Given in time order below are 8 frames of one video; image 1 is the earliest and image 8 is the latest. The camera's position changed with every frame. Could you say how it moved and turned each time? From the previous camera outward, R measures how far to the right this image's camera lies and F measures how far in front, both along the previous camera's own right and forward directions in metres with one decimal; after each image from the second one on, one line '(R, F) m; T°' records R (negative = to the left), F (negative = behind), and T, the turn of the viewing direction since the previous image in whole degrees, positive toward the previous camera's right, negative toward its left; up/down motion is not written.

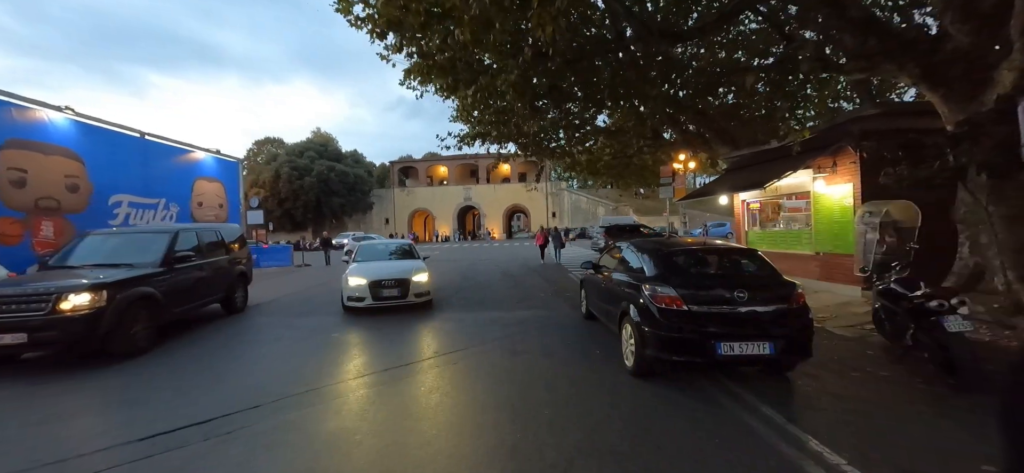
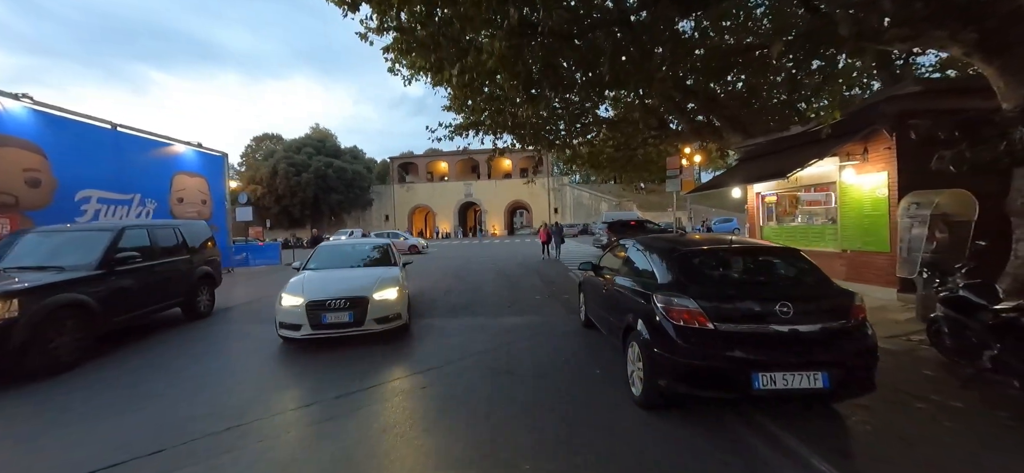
(+0.2, +0.8) m; 0°
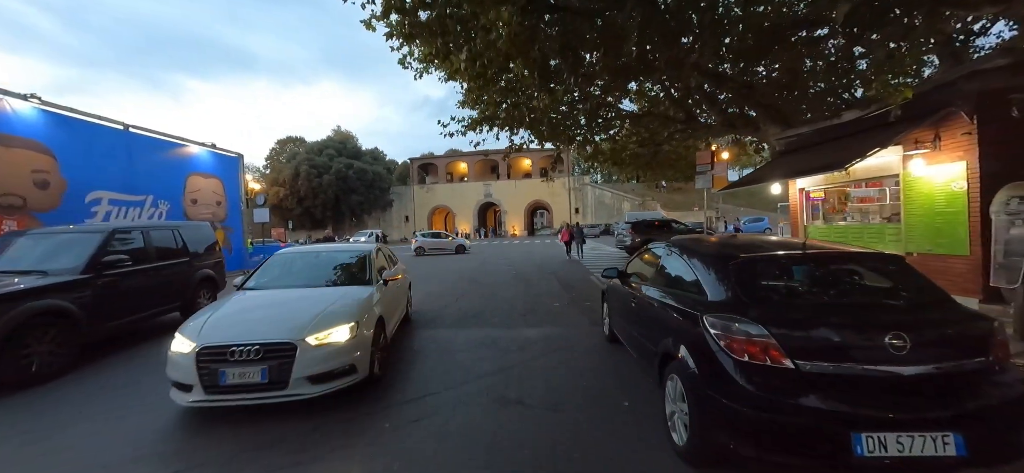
(+0.1, +0.6) m; -3°
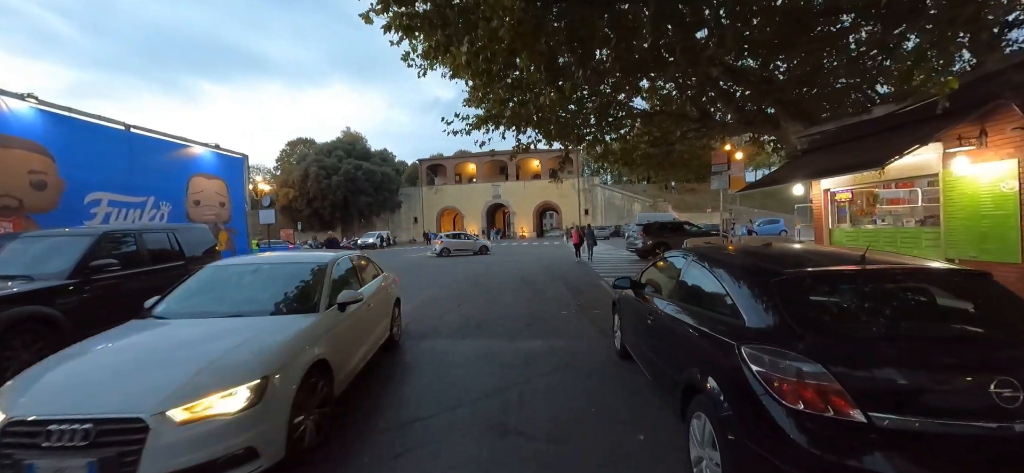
(+0.1, +0.4) m; -1°
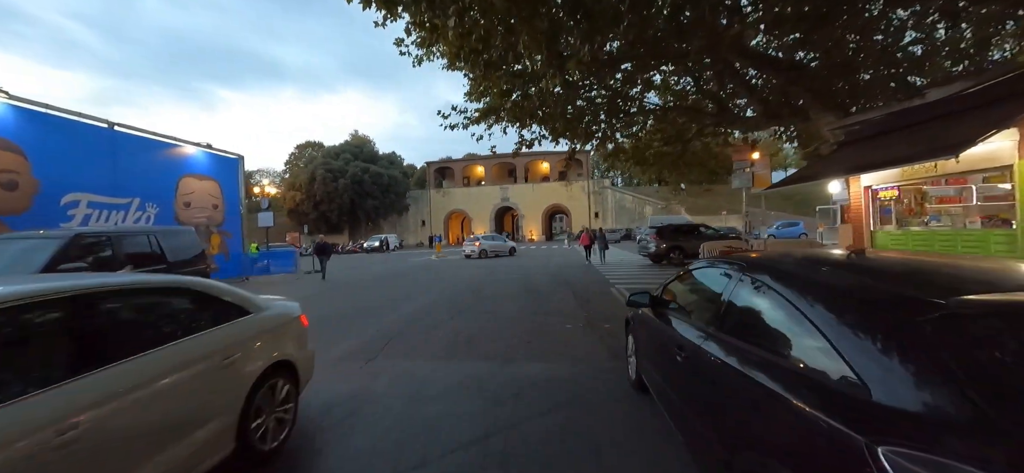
(+0.2, +0.8) m; -1°
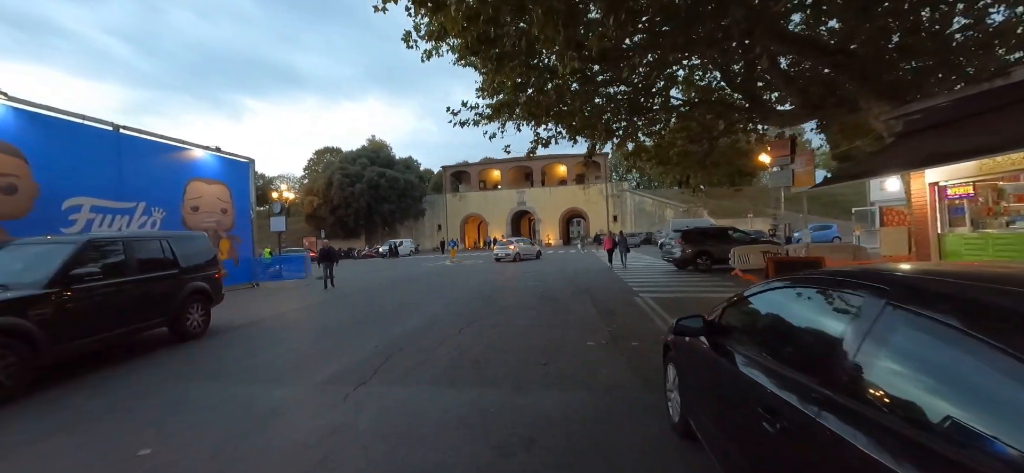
(0.0, +0.6) m; -2°
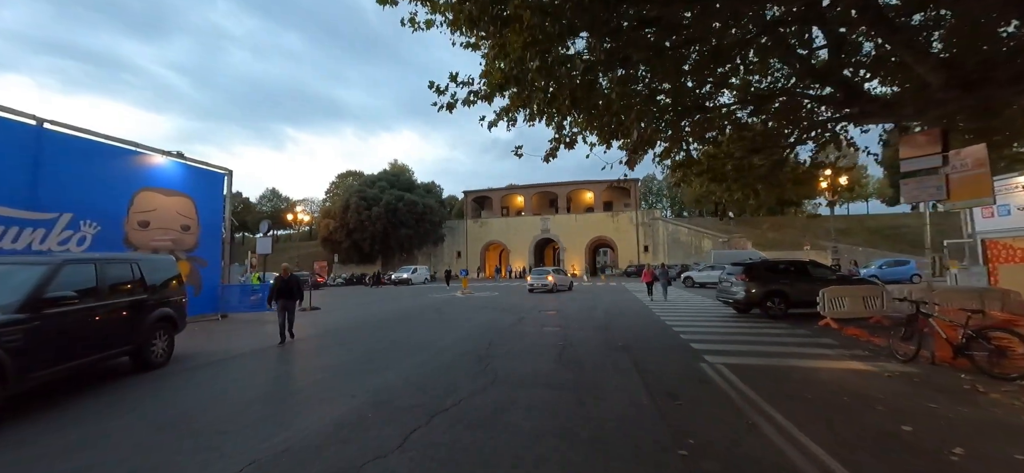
(+0.3, +2.5) m; -4°
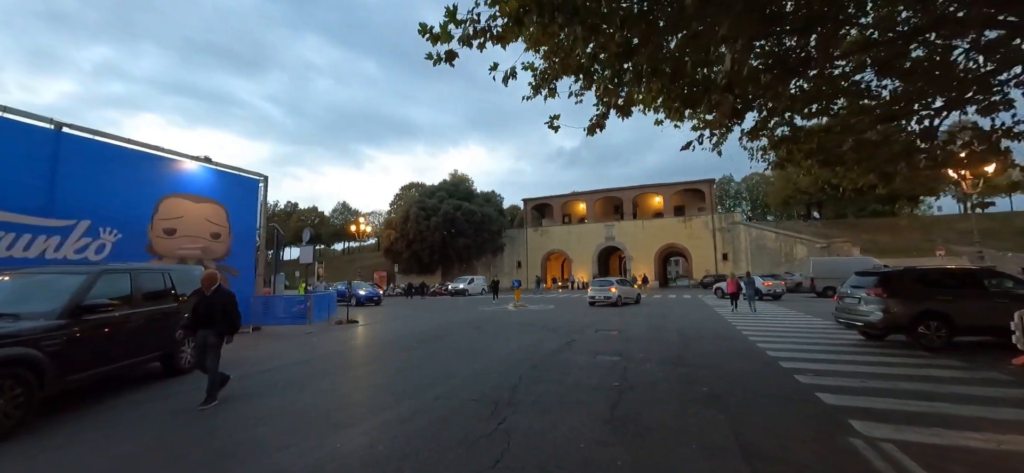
(+0.4, +1.7) m; -9°
